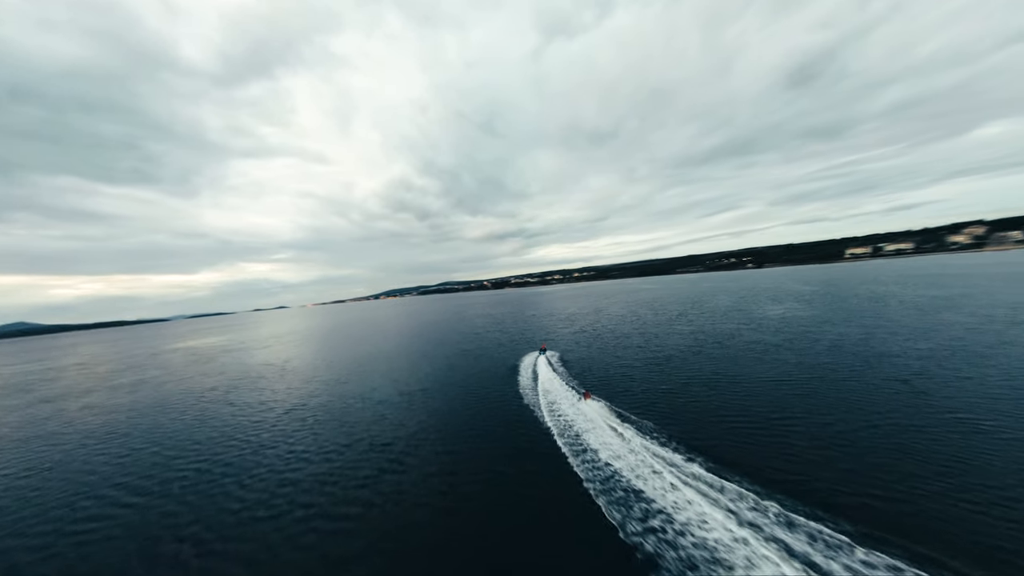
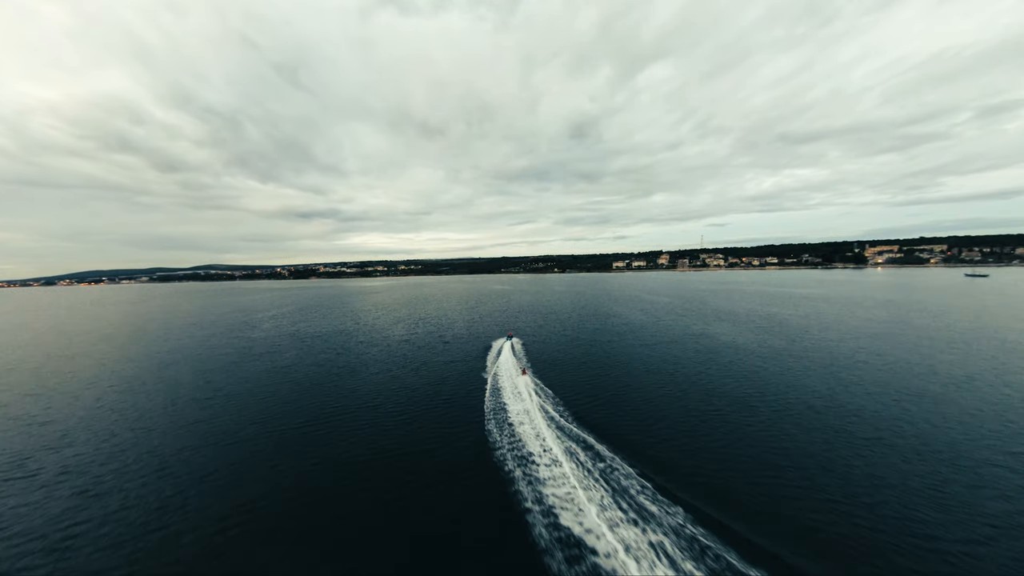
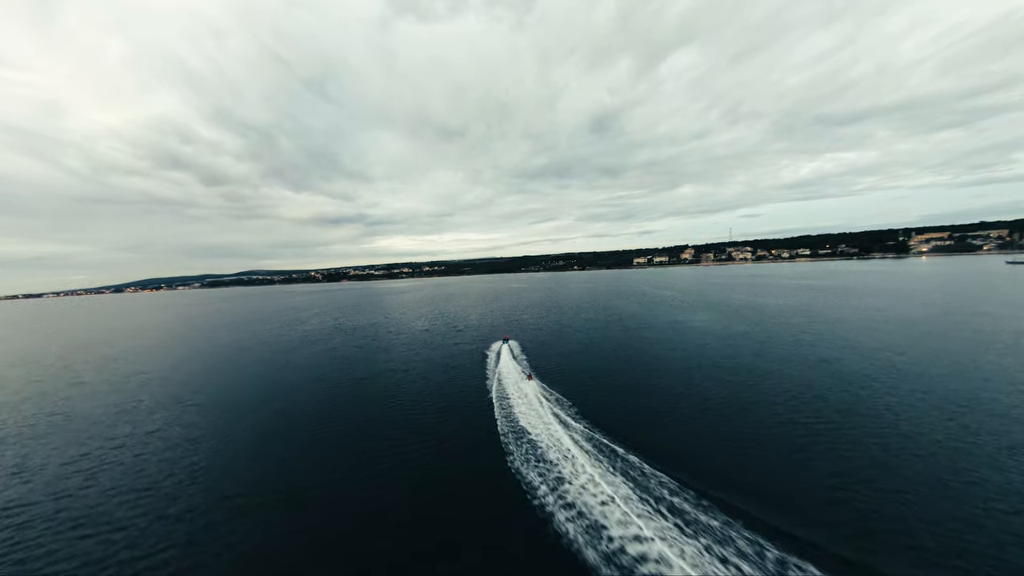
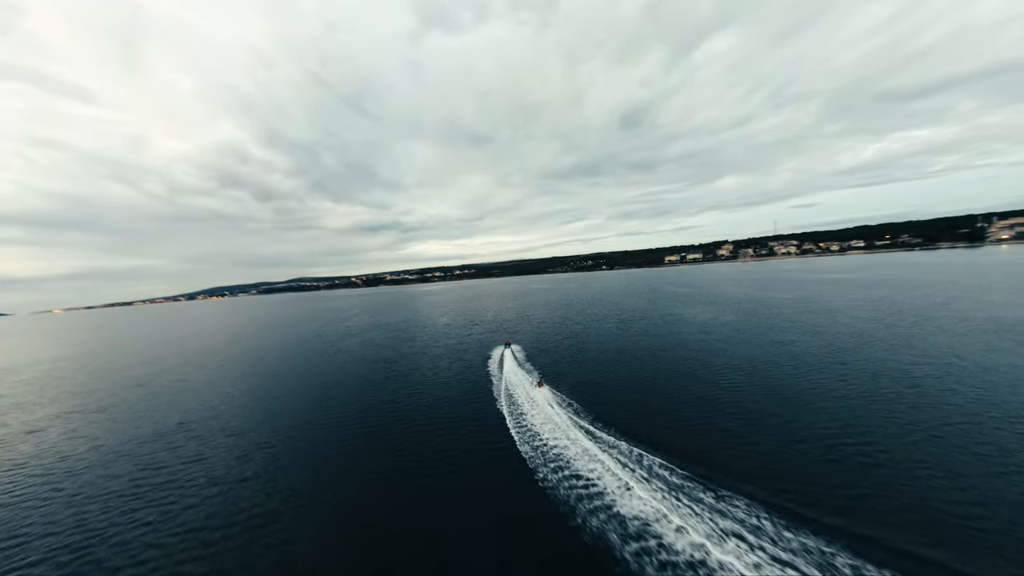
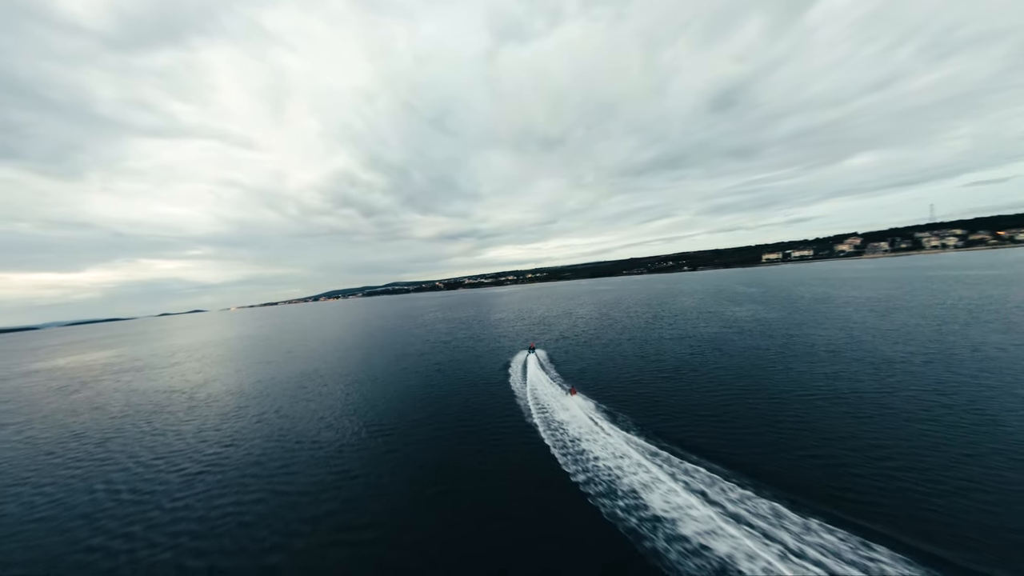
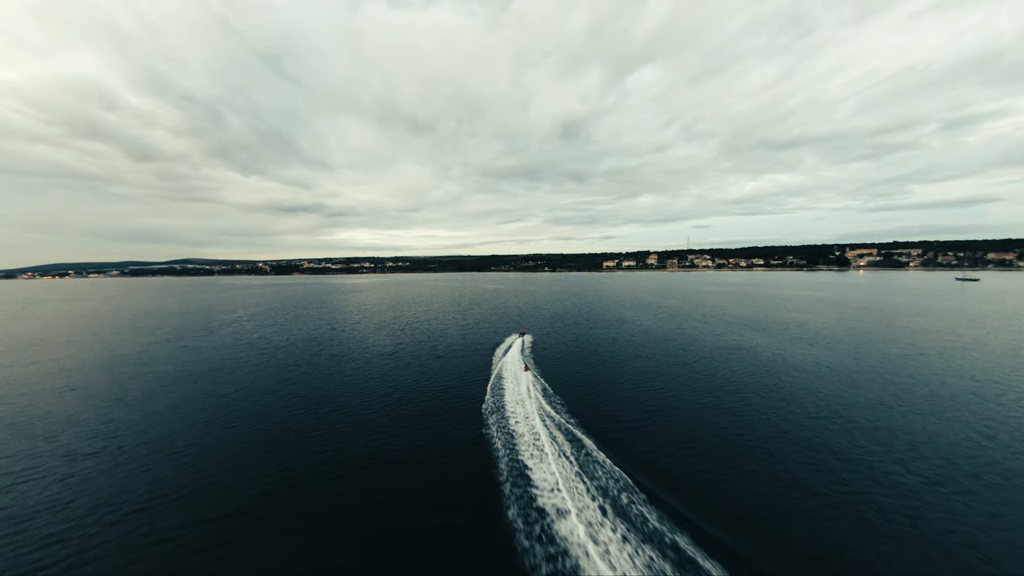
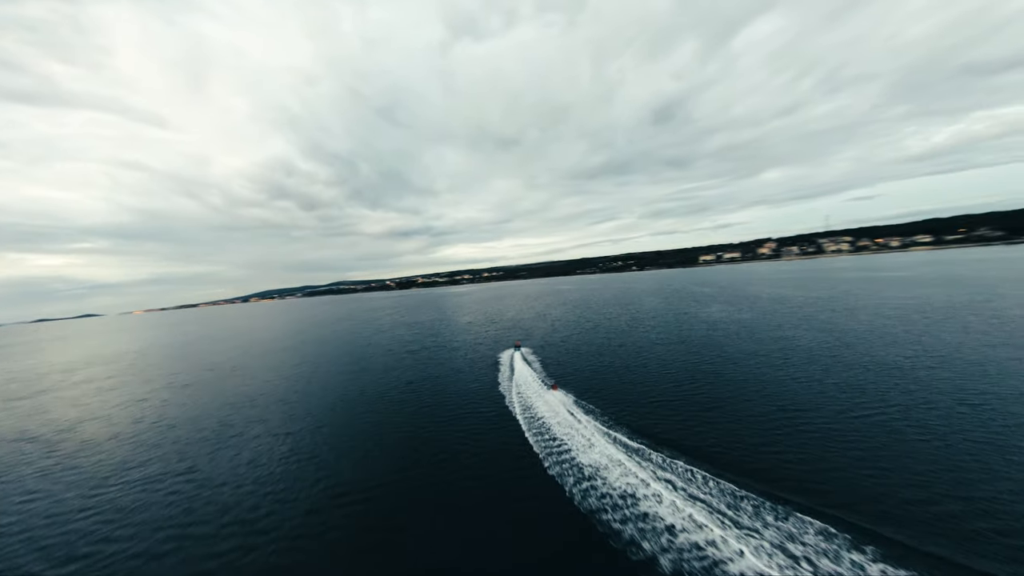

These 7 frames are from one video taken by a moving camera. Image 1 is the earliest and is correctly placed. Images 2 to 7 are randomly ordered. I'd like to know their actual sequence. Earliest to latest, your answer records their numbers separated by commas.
5, 7, 4, 3, 2, 6
